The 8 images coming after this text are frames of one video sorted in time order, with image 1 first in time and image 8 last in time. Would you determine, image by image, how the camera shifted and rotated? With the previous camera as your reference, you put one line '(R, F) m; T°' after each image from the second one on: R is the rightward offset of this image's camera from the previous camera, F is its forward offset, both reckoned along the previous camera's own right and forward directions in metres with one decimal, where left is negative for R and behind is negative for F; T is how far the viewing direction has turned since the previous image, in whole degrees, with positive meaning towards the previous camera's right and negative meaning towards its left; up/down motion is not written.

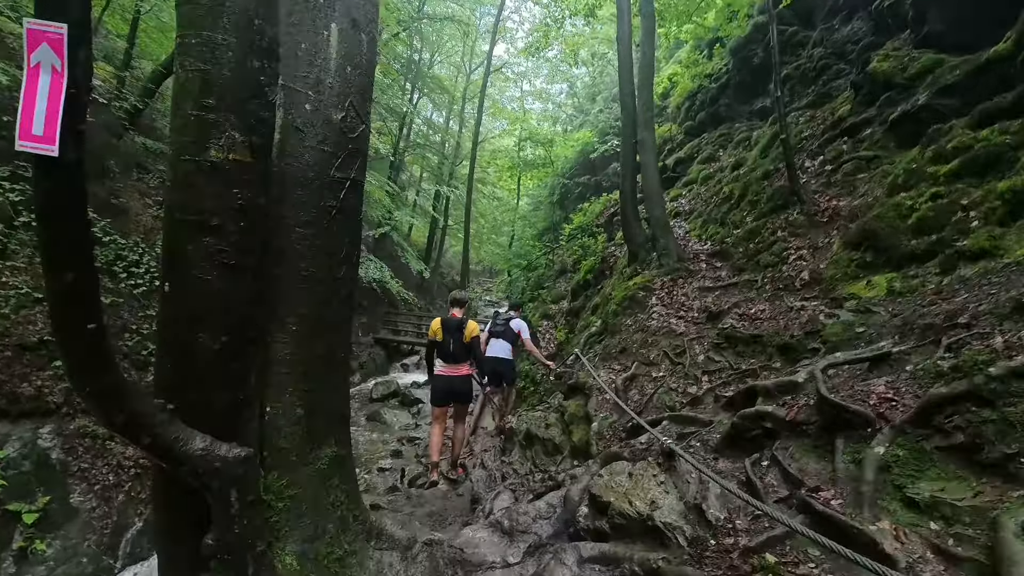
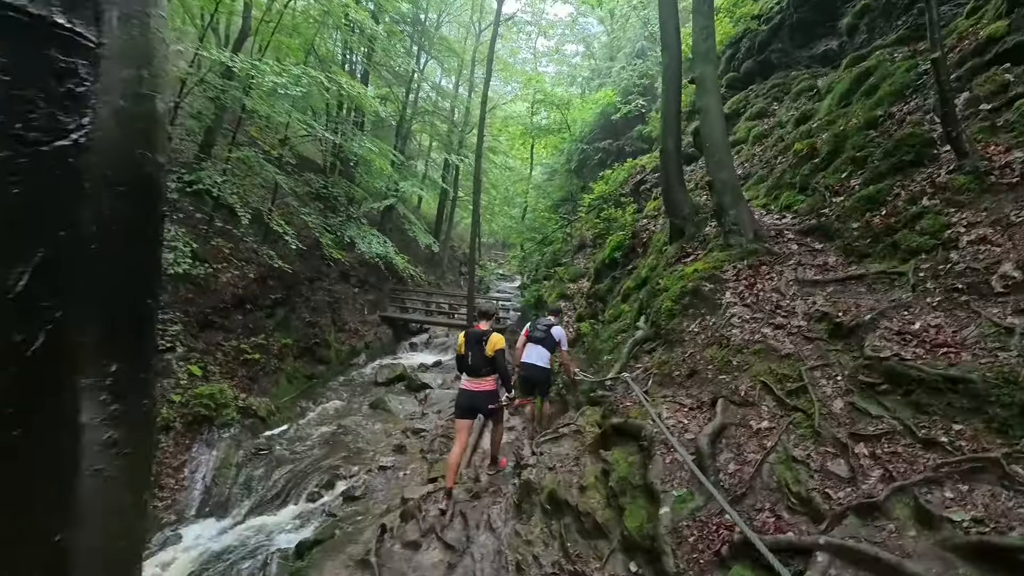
(0.0, +1.2) m; -1°
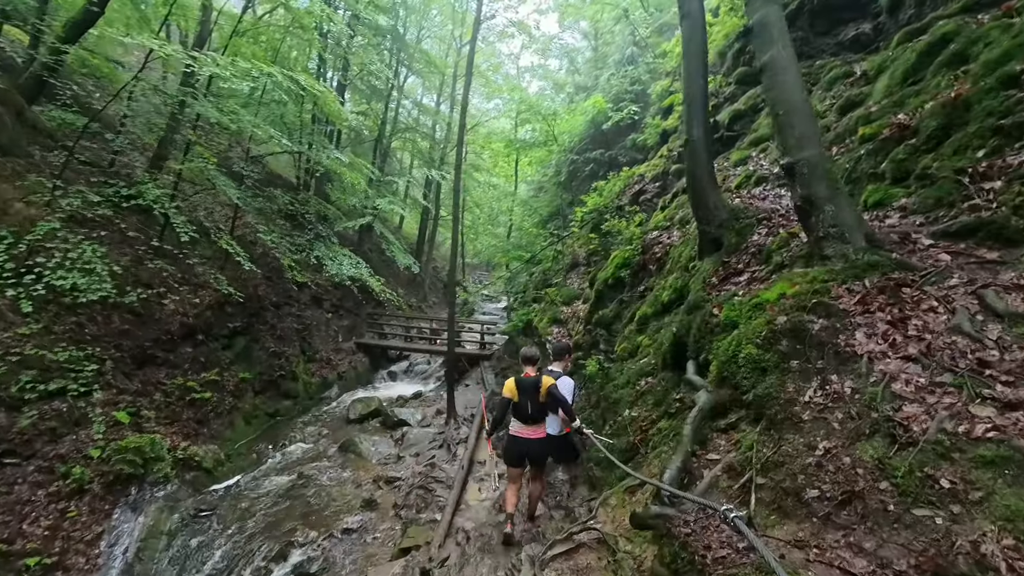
(0.0, +1.3) m; +2°
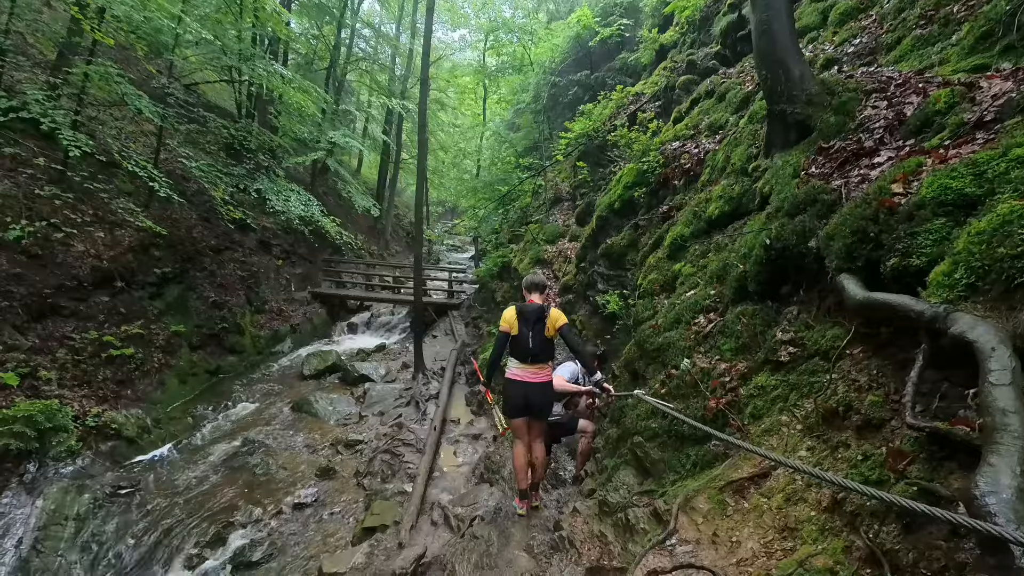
(-0.2, +1.2) m; +4°
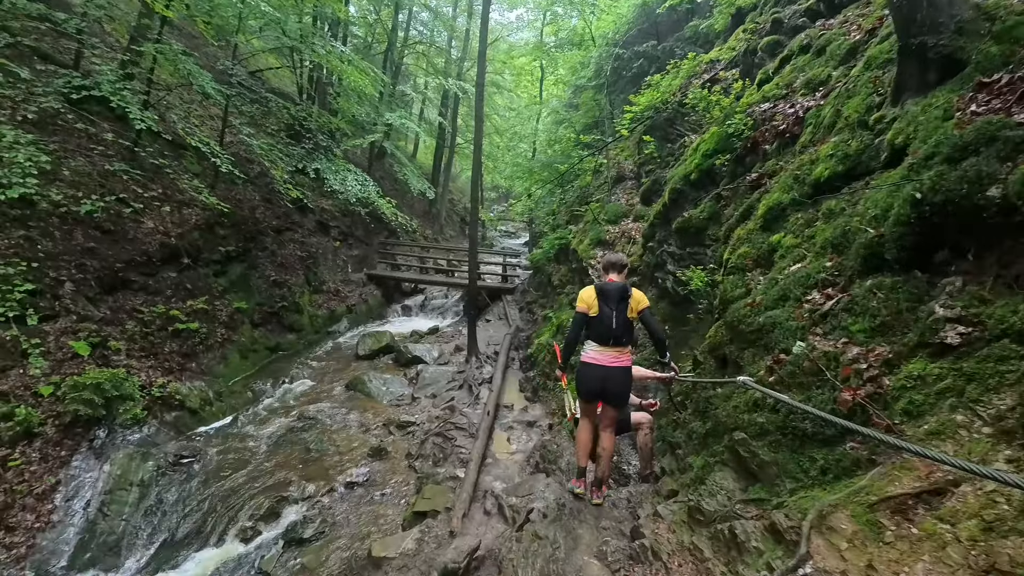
(-0.1, +0.4) m; -6°
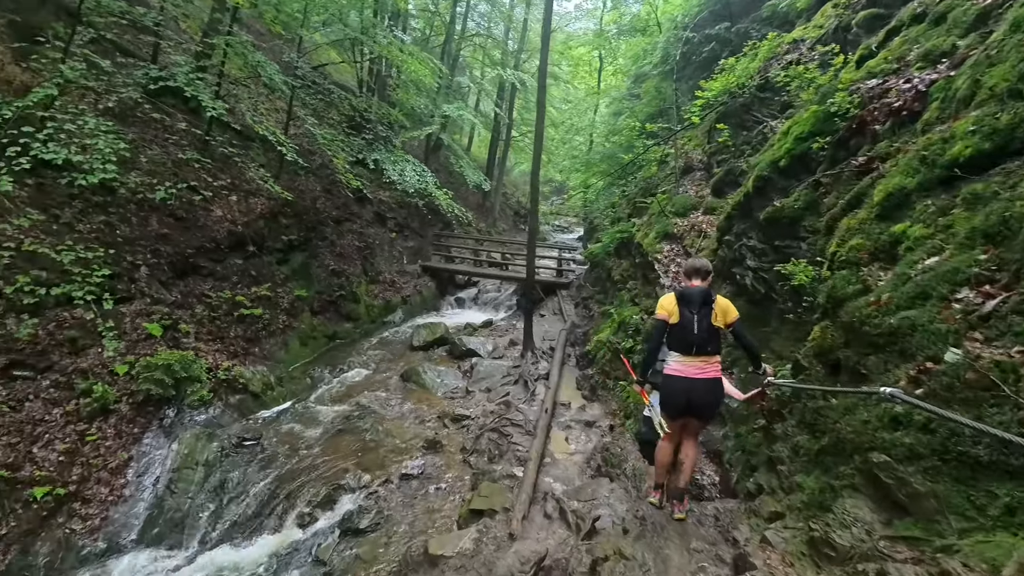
(-0.2, +0.2) m; -5°
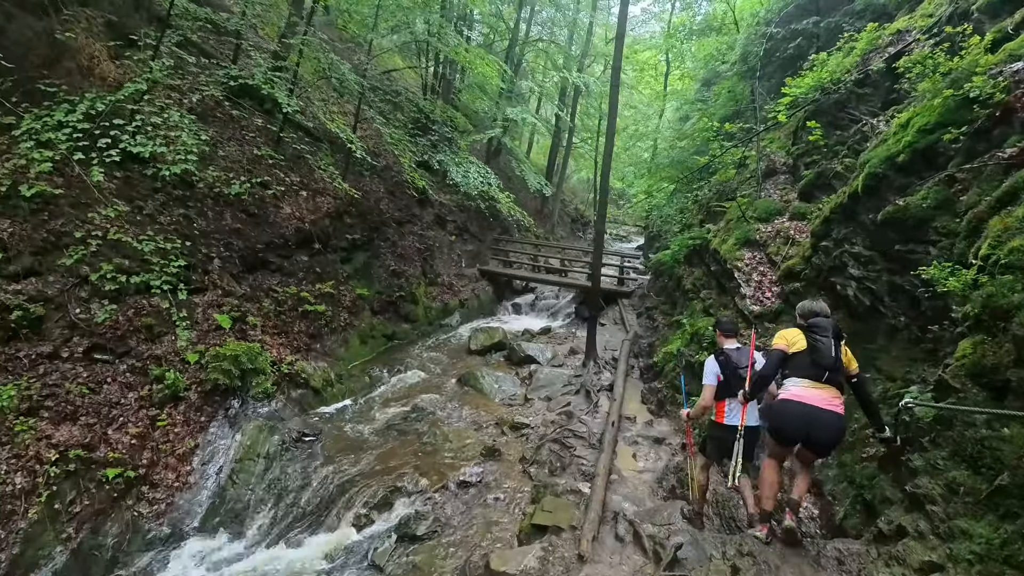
(-0.2, +0.3) m; -6°
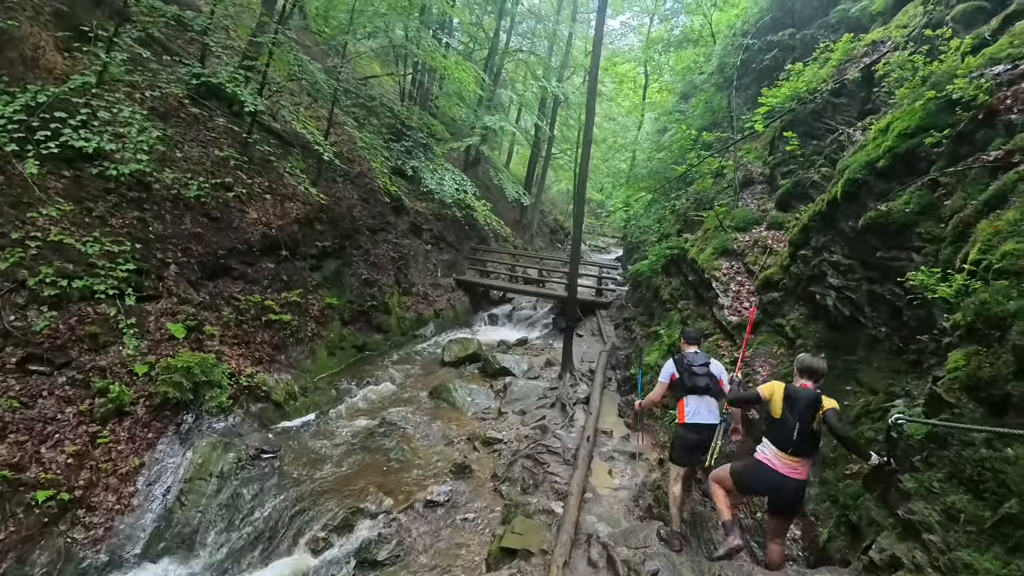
(+0.1, +0.2) m; +2°
